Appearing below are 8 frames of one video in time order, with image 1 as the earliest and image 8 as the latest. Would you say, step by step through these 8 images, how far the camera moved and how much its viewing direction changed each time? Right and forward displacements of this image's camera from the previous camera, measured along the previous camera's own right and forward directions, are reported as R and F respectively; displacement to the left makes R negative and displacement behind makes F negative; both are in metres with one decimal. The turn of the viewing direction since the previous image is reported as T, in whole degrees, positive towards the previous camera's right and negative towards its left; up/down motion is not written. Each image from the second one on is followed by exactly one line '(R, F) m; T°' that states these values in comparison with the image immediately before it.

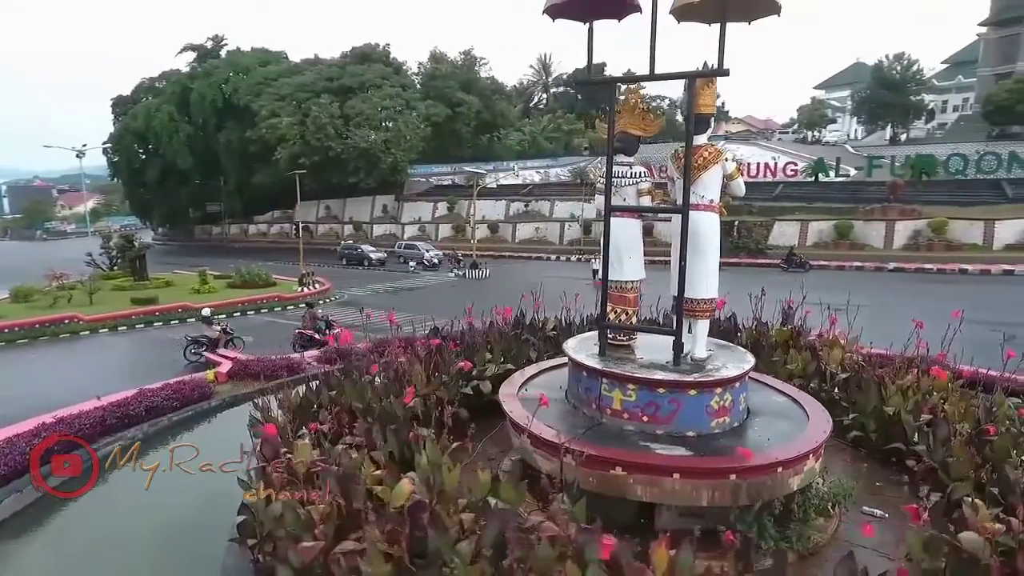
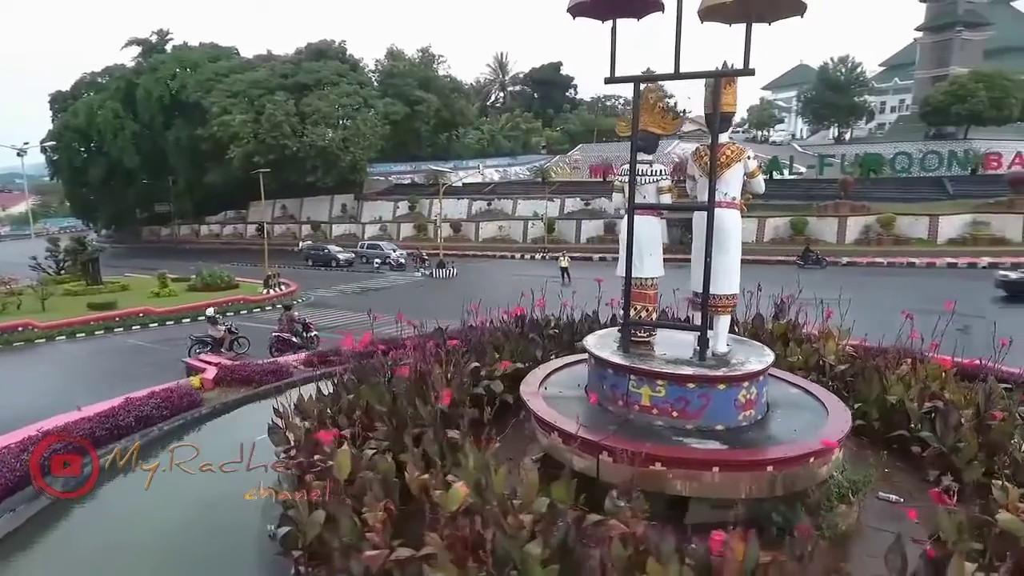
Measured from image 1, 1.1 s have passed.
(-0.5, 0.0) m; +4°
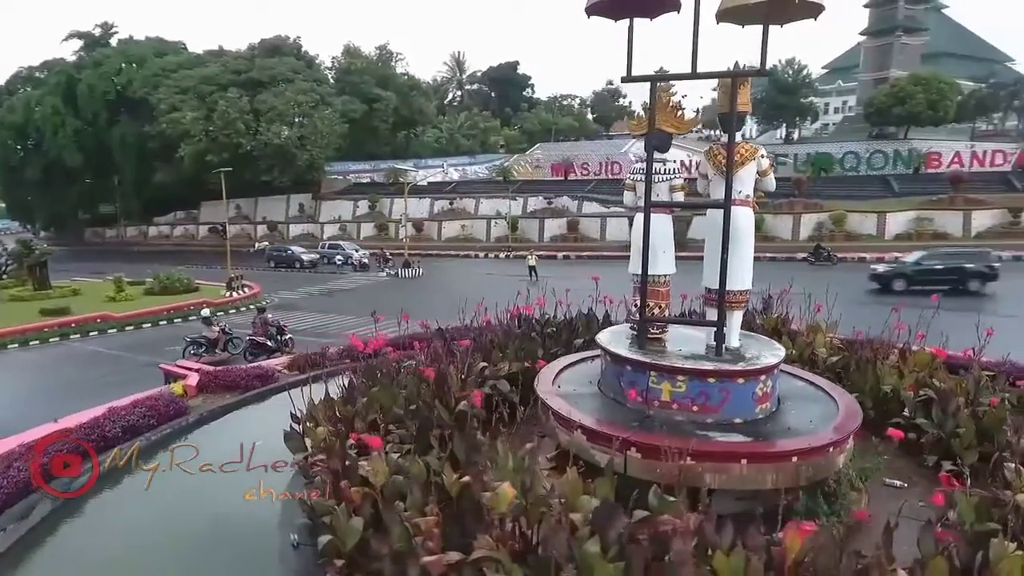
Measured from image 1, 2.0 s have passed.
(-0.5, 0.0) m; +4°
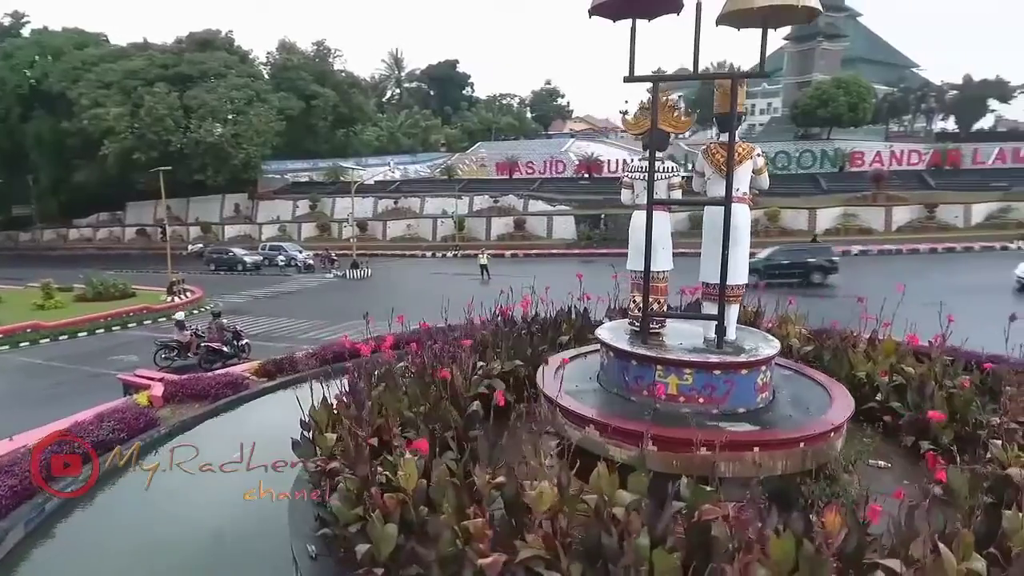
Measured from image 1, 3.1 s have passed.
(-0.5, 0.0) m; +6°
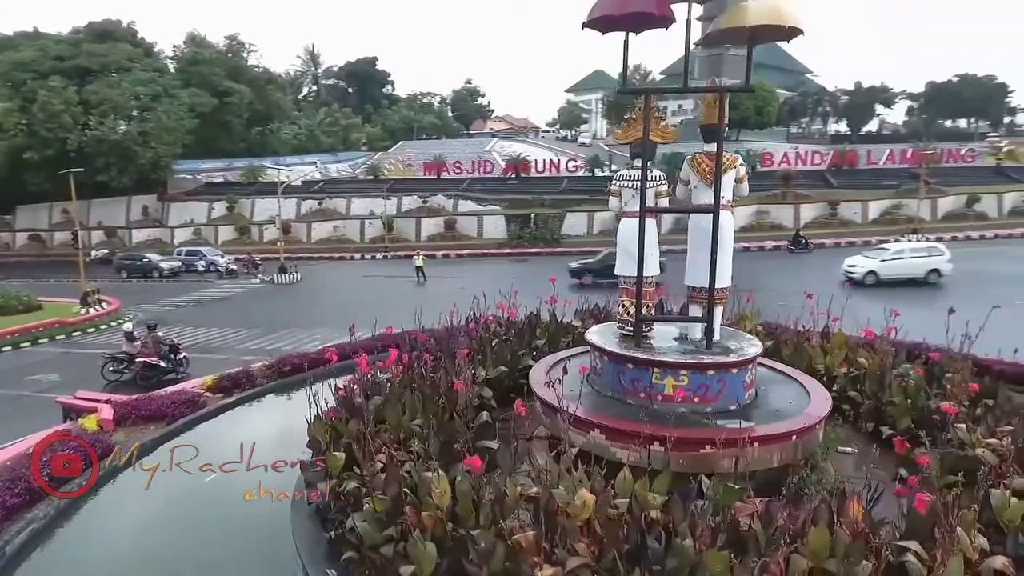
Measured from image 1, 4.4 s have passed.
(-0.6, 0.0) m; +7°
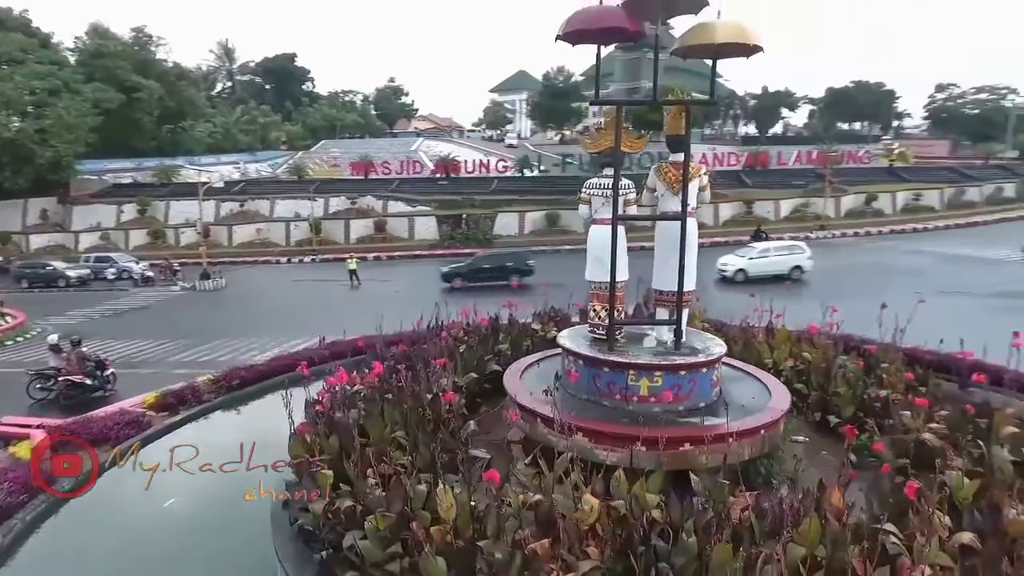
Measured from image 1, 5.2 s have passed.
(-0.4, 0.0) m; +7°
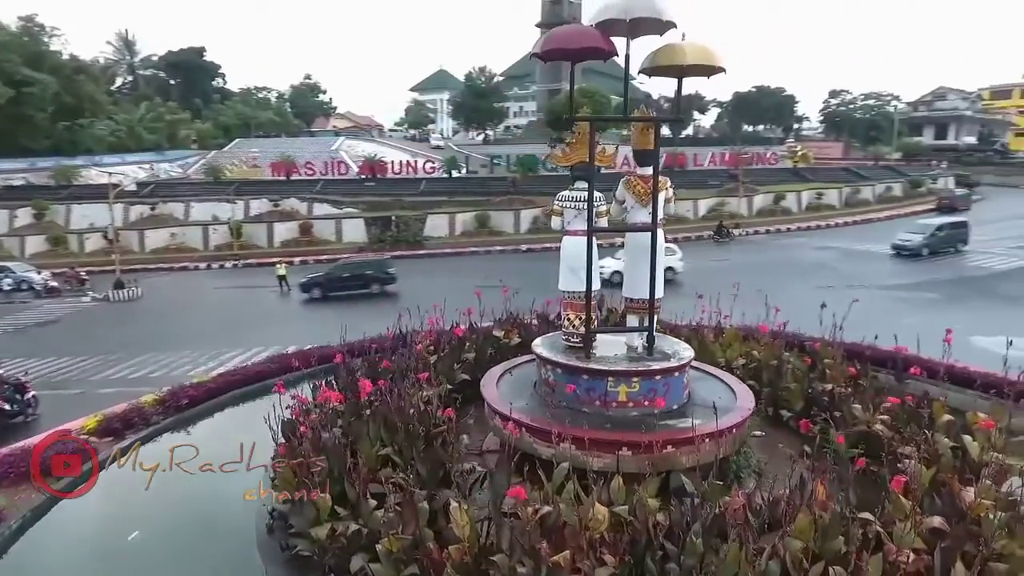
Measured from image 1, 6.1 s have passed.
(-0.5, 0.0) m; +7°
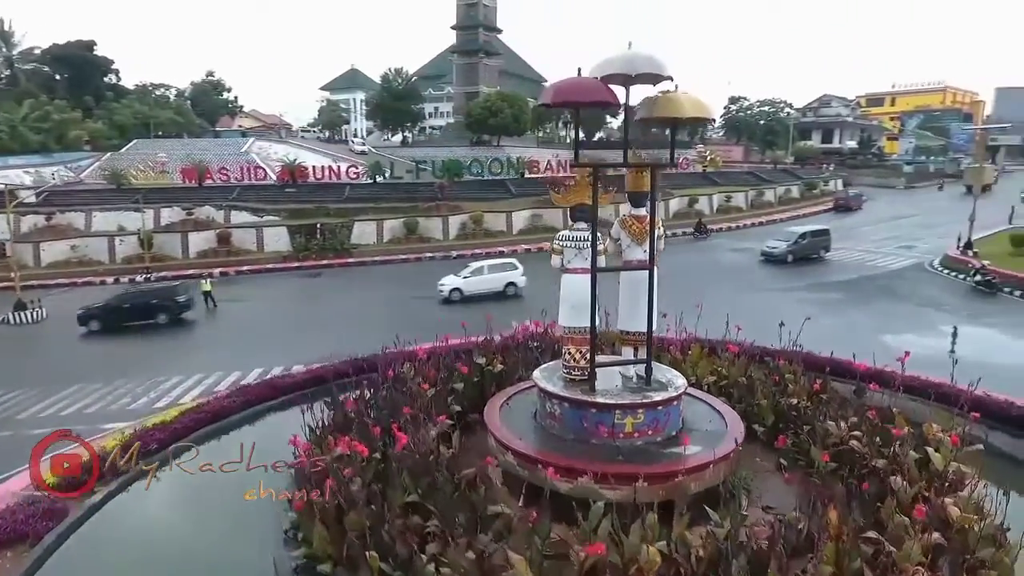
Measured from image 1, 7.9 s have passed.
(-0.8, -0.1) m; +8°
